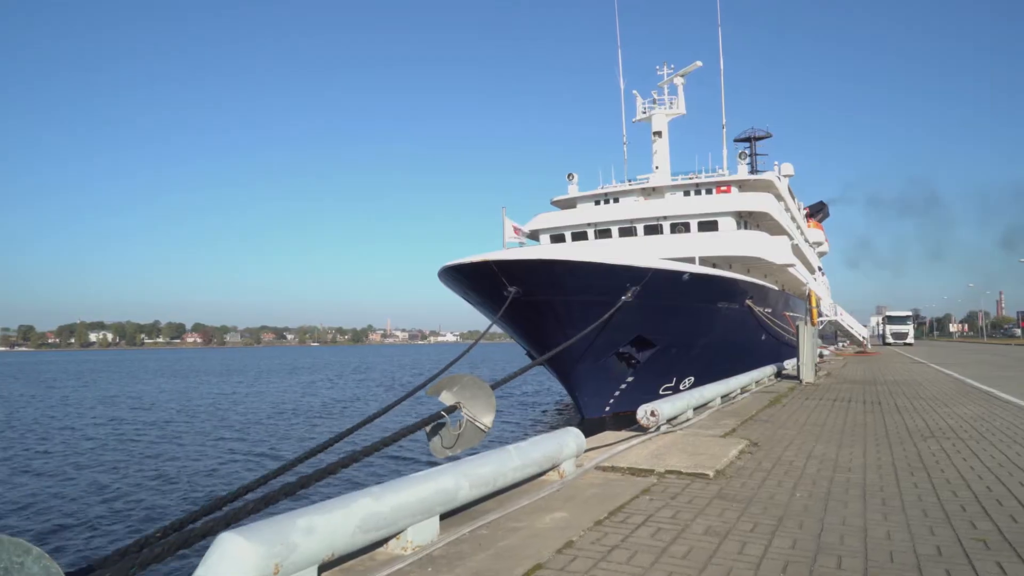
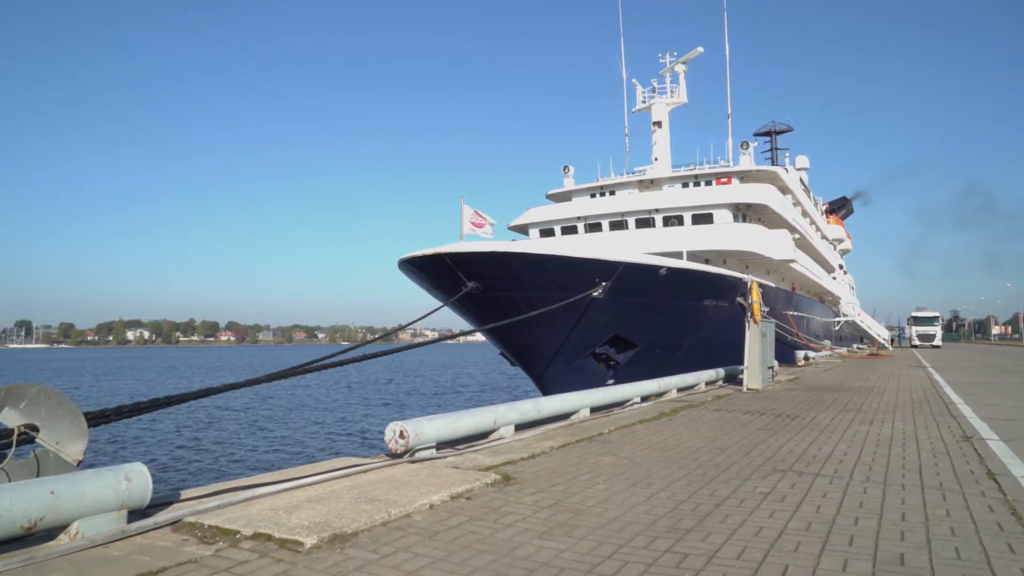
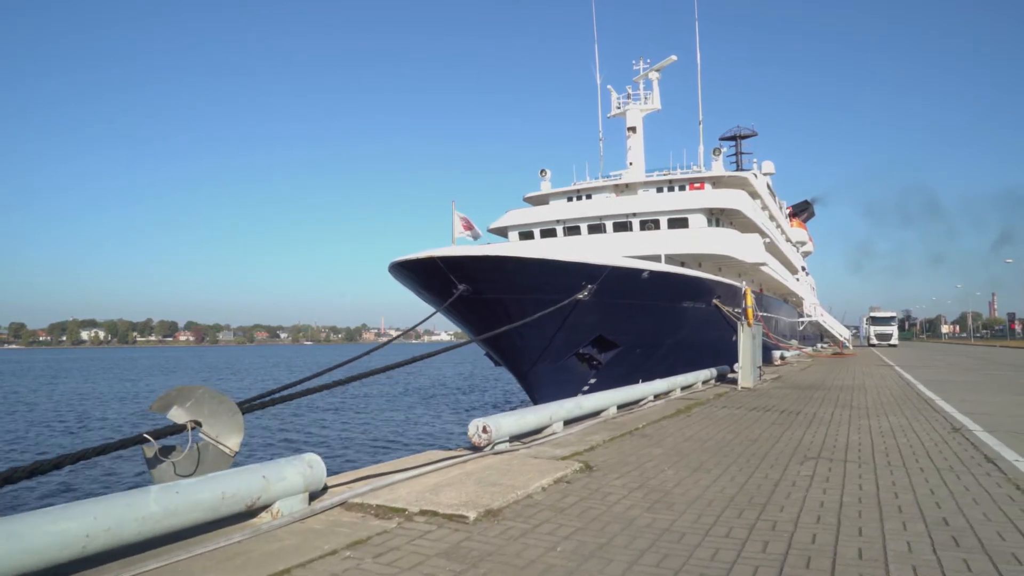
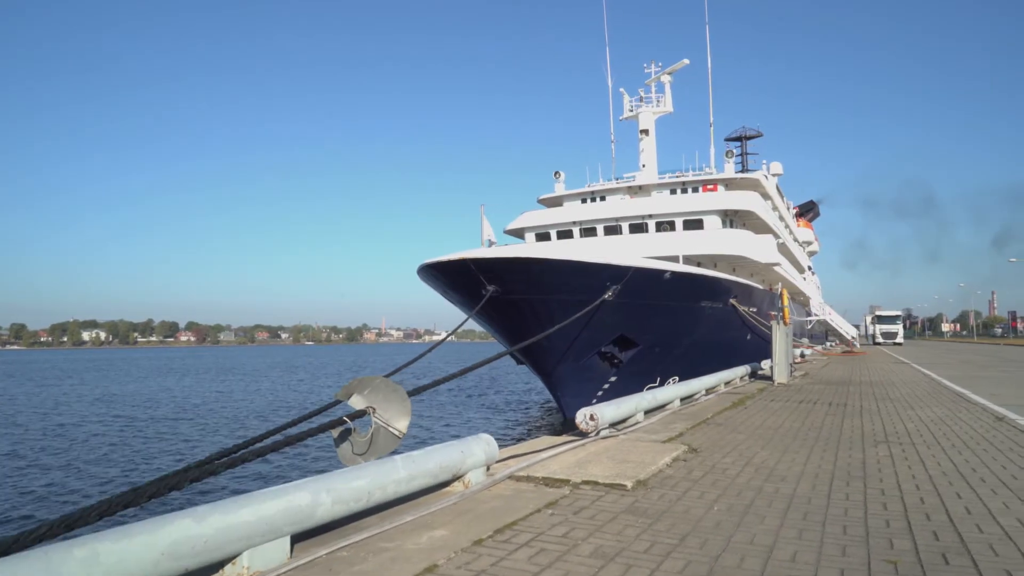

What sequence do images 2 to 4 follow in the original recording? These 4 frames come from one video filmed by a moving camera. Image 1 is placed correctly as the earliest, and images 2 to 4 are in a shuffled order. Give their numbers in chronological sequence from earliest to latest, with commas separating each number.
4, 3, 2
